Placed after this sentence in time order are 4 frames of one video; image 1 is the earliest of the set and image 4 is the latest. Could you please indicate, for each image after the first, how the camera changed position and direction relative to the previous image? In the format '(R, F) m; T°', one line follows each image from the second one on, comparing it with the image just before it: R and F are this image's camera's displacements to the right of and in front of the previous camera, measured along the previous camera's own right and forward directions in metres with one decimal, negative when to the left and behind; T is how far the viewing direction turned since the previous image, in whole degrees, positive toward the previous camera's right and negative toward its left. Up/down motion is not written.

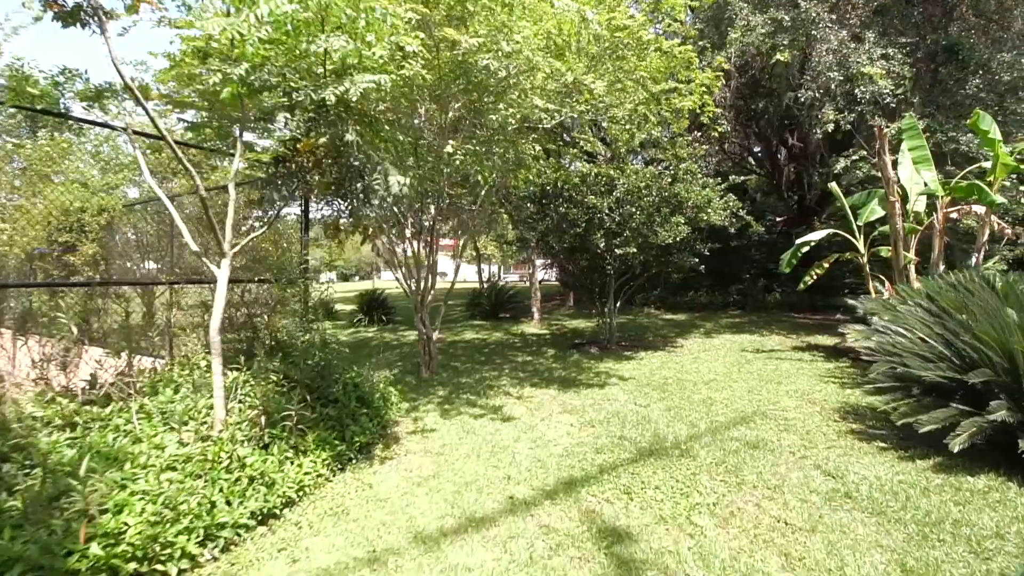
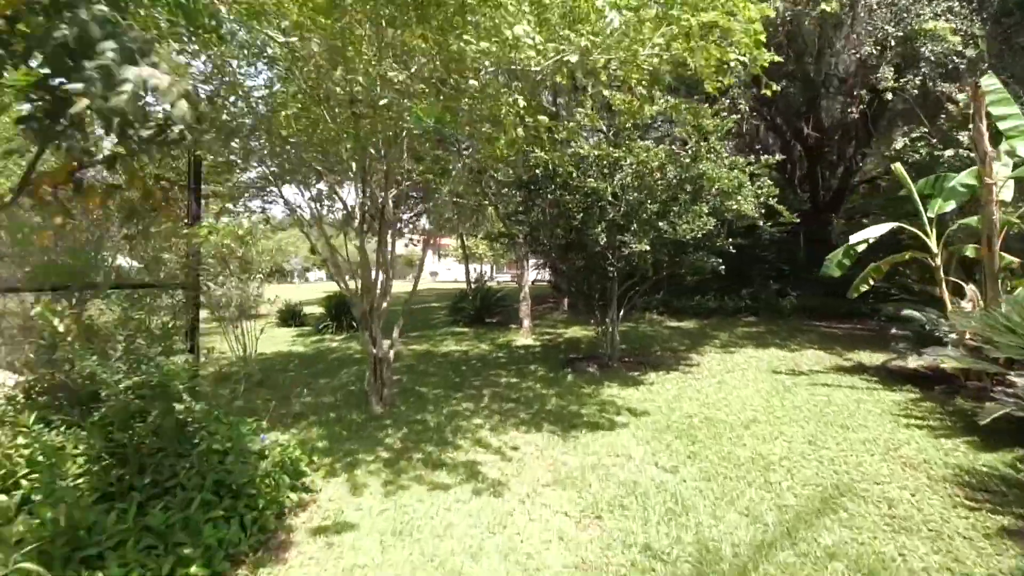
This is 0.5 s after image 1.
(+0.2, +1.8) m; +1°
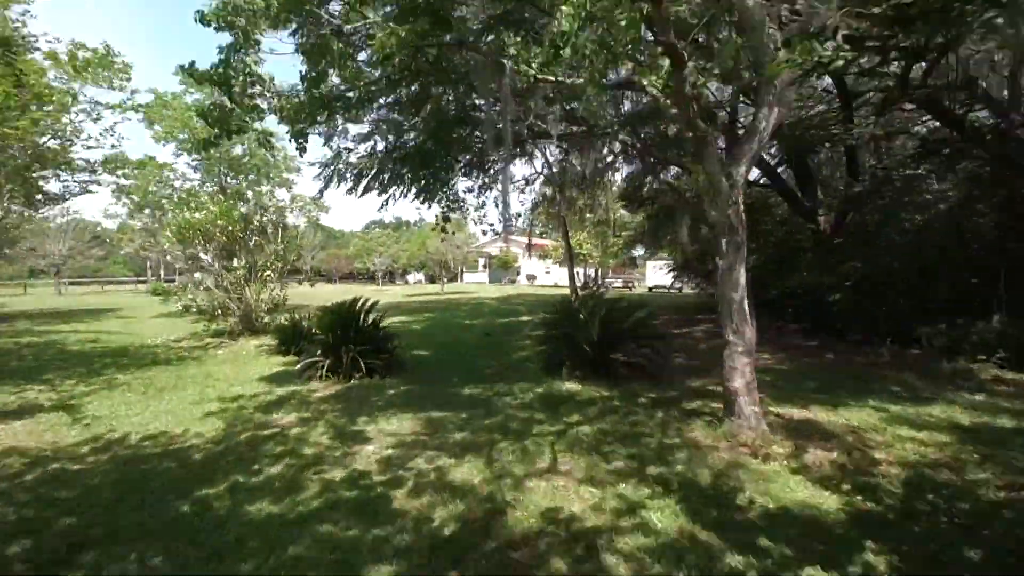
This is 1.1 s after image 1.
(-0.9, +7.6) m; -12°
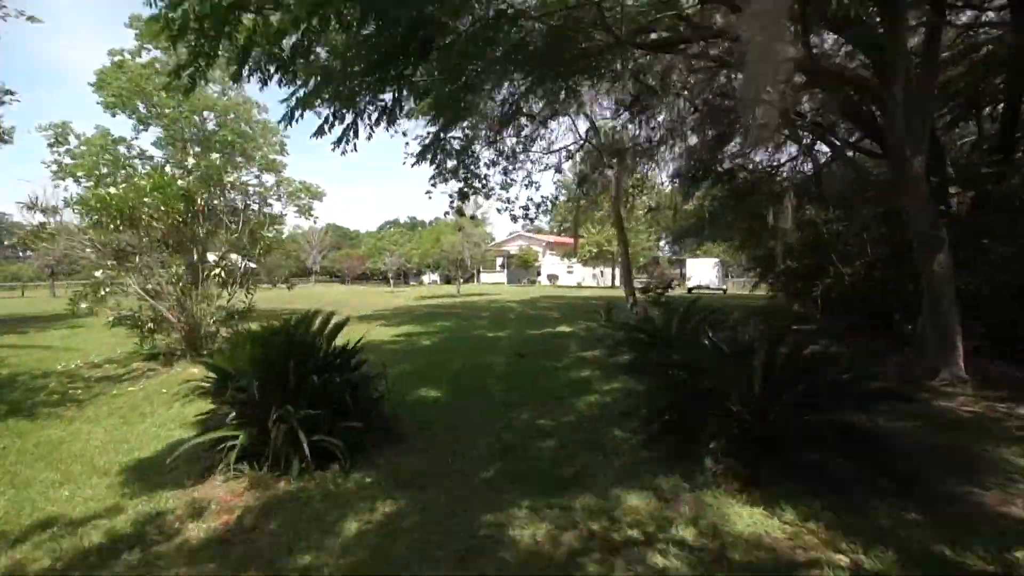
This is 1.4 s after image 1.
(-0.6, +3.8) m; -2°
